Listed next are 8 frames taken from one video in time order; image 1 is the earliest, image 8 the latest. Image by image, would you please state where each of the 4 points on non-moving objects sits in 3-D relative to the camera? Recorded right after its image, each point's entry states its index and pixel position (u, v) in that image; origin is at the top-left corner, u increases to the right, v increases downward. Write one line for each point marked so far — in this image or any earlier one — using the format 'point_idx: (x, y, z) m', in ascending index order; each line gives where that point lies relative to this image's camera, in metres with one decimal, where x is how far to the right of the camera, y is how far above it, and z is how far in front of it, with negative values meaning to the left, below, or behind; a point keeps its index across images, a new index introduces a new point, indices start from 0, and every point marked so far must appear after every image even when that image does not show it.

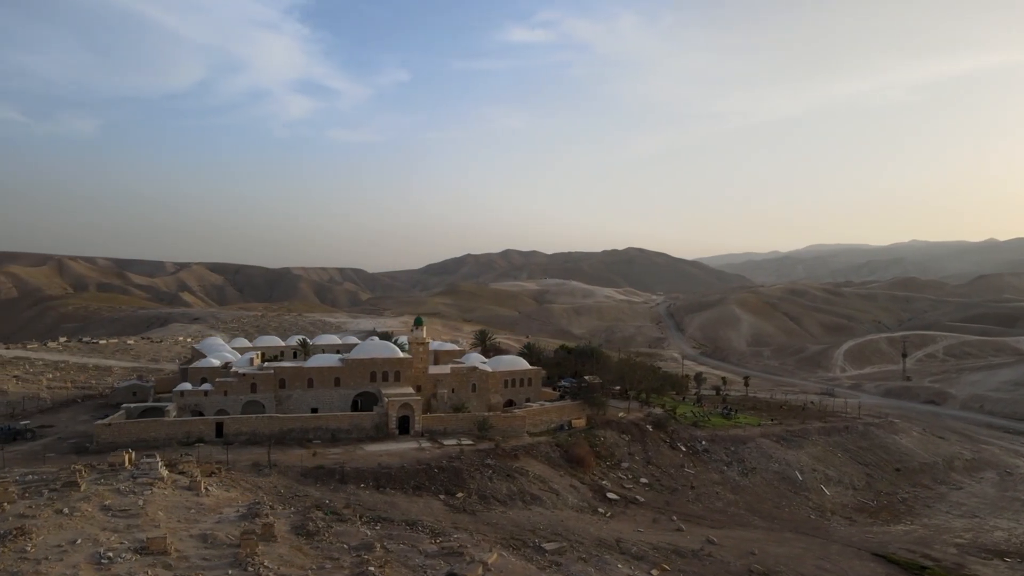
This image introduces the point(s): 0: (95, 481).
0: (-10.3, -4.8, +16.8) m
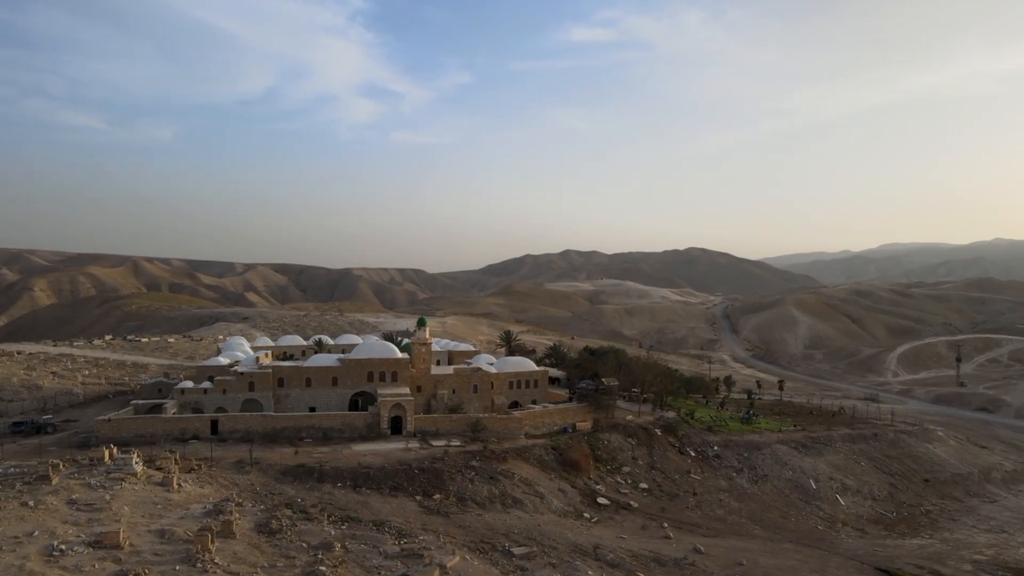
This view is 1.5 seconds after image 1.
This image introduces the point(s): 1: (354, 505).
0: (-11.3, -4.8, +17.3) m
1: (-4.5, -6.2, +19.4) m
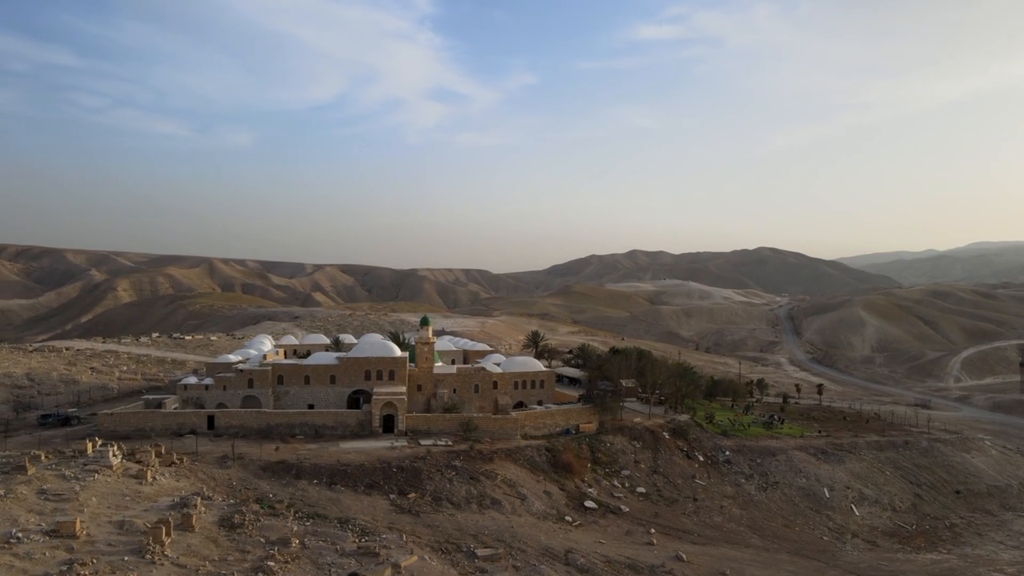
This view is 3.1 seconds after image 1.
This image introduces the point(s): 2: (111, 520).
0: (-12.3, -4.7, +18.0) m
1: (-5.4, -6.1, +19.5) m
2: (-9.5, -5.5, +16.1) m
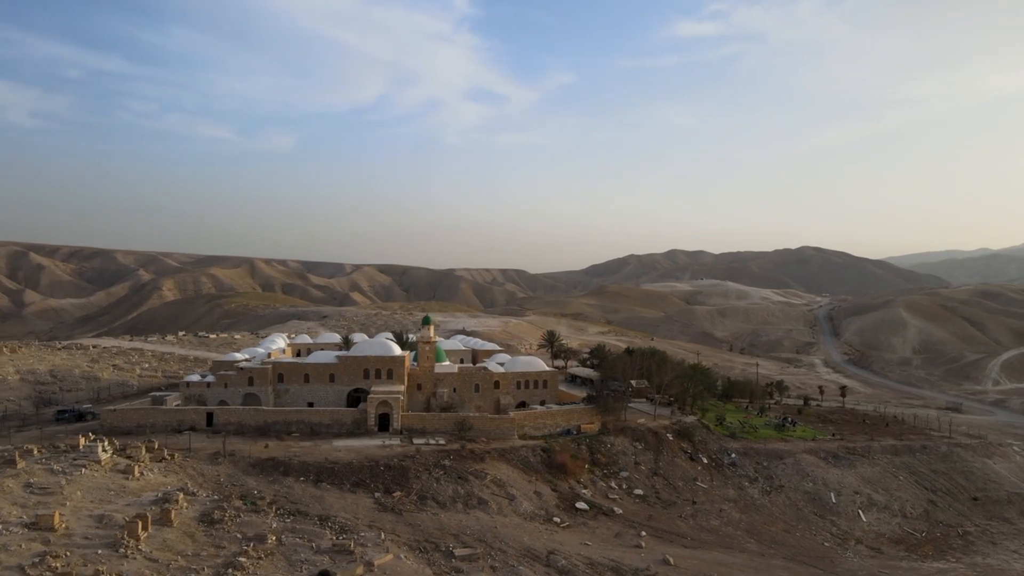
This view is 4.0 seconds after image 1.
0: (-12.9, -4.7, +18.5) m
1: (-5.9, -6.1, +19.6) m
2: (-10.1, -5.5, +16.4) m
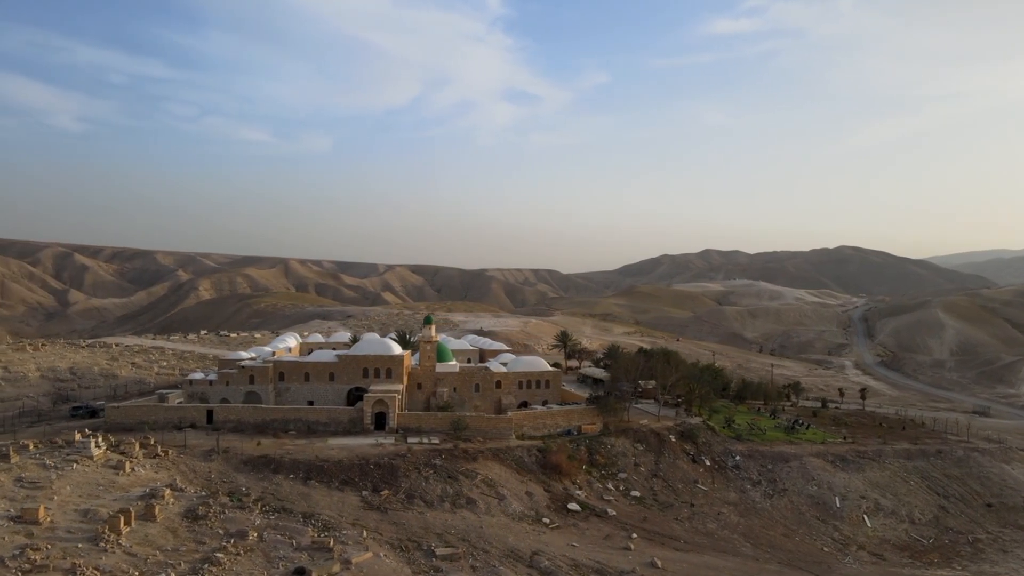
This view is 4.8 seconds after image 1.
0: (-13.4, -4.7, +19.0) m
1: (-6.3, -6.1, +19.8) m
2: (-10.7, -5.4, +16.8) m
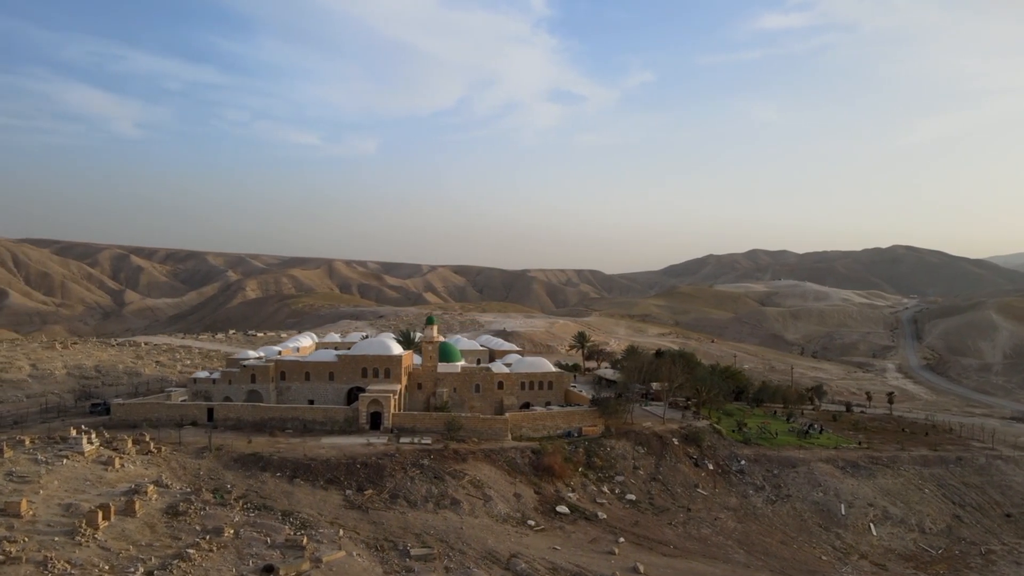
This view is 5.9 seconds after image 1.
0: (-14.0, -4.7, +19.6) m
1: (-6.9, -6.1, +20.1) m
2: (-11.4, -5.4, +17.3) m
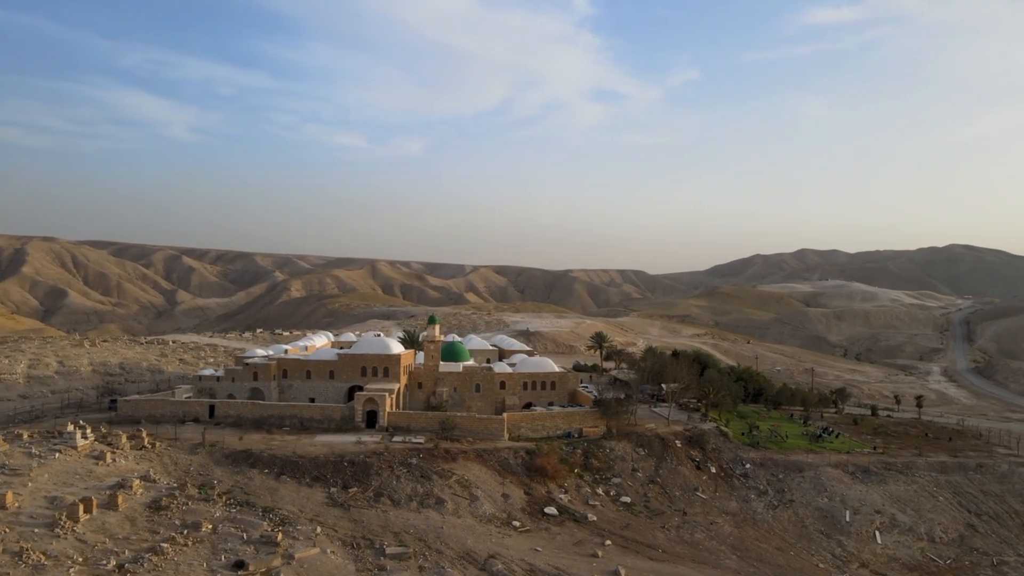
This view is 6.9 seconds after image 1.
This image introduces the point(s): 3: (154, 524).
0: (-14.6, -4.7, +20.3) m
1: (-7.5, -6.1, +20.4) m
2: (-12.1, -5.4, +17.8) m
3: (-9.3, -6.1, +17.6) m
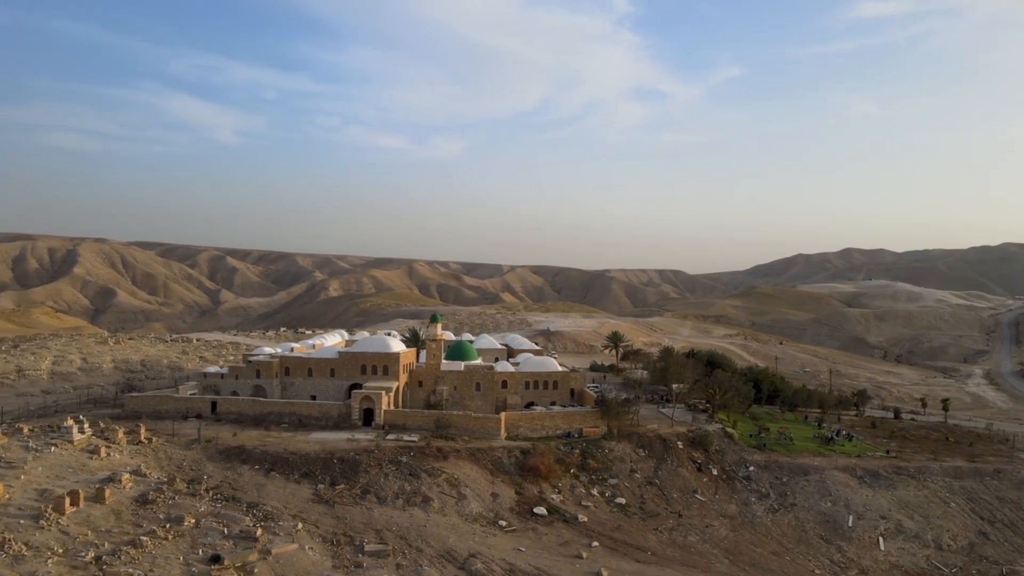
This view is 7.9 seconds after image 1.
0: (-15.0, -4.6, +20.9) m
1: (-8.0, -6.0, +20.7) m
2: (-12.7, -5.4, +18.3) m
3: (-9.9, -6.0, +18.0) m
